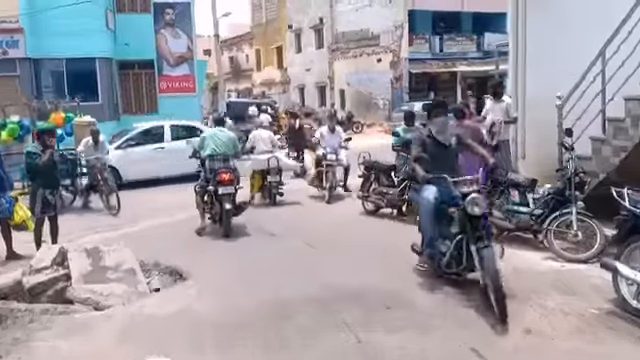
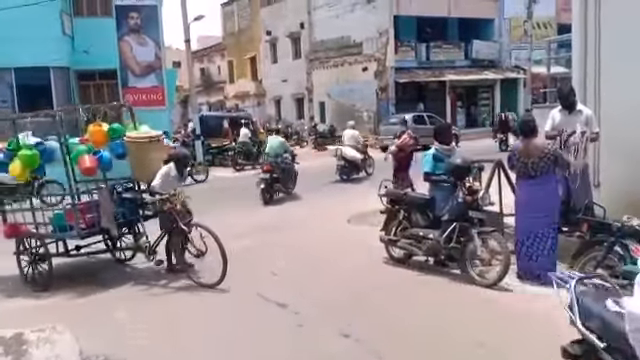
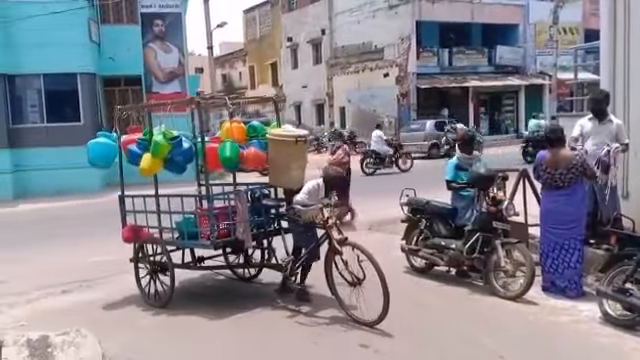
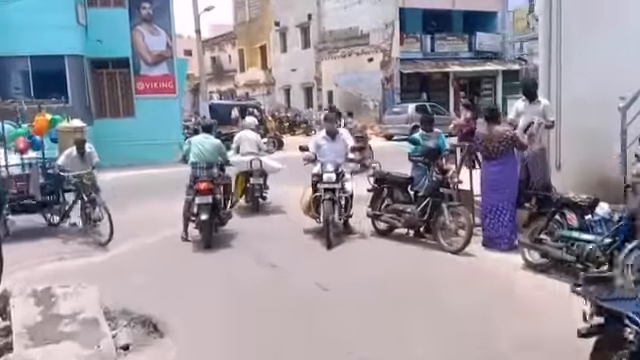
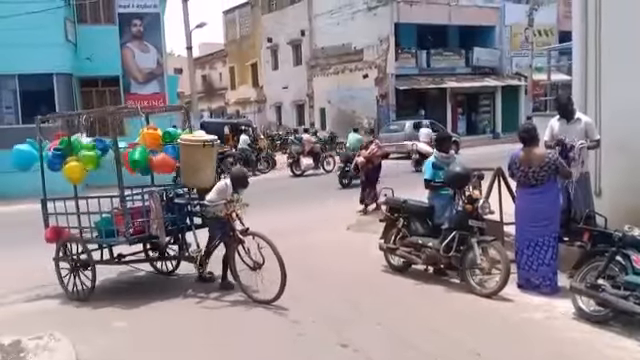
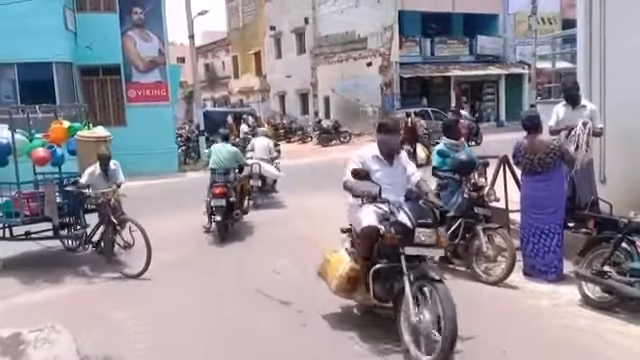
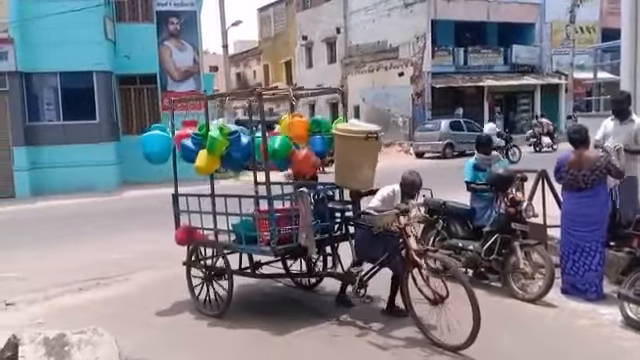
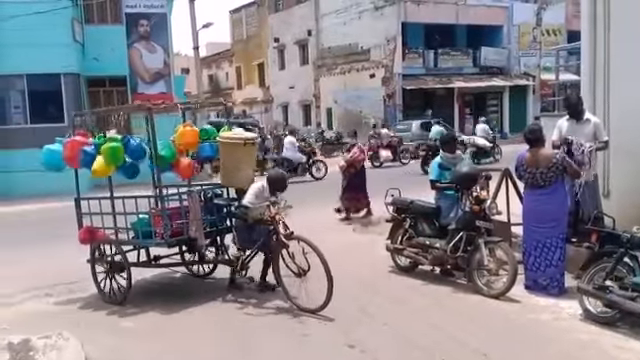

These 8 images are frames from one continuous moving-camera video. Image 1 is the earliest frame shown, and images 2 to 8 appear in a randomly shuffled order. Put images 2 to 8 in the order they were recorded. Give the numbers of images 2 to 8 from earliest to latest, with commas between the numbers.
4, 6, 2, 5, 8, 3, 7
